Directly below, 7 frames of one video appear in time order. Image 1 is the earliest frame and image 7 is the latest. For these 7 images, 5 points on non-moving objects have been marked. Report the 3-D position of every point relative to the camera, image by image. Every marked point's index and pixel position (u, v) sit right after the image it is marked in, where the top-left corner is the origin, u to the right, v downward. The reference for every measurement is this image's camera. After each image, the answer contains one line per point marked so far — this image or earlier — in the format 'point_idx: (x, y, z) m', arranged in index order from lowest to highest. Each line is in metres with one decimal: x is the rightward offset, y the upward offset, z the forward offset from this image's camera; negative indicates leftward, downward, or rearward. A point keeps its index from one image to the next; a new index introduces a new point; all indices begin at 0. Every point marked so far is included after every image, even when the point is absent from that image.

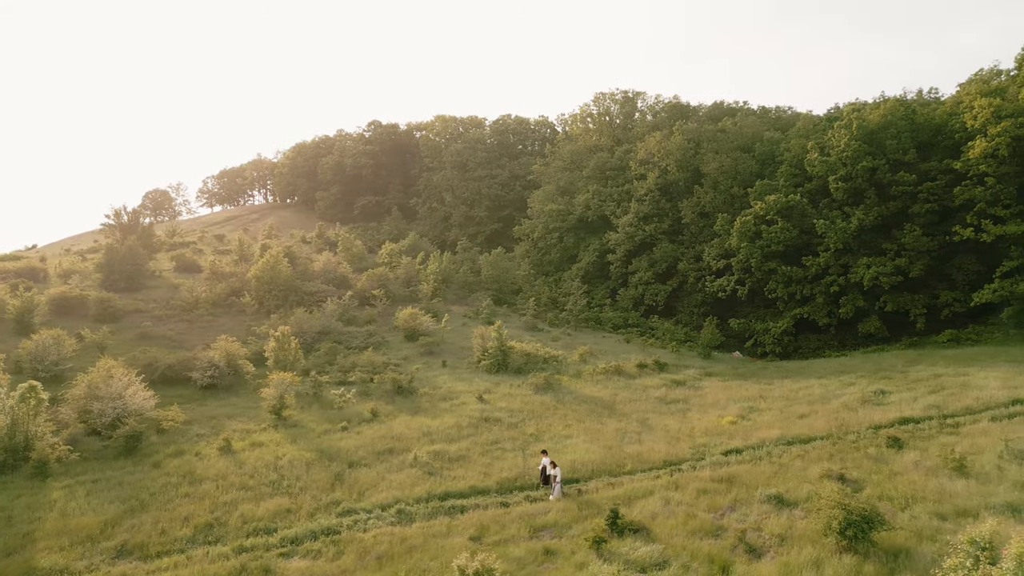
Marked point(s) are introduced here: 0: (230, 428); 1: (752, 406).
0: (-5.8, -2.9, +15.2) m
1: (+5.6, -2.8, +17.2) m
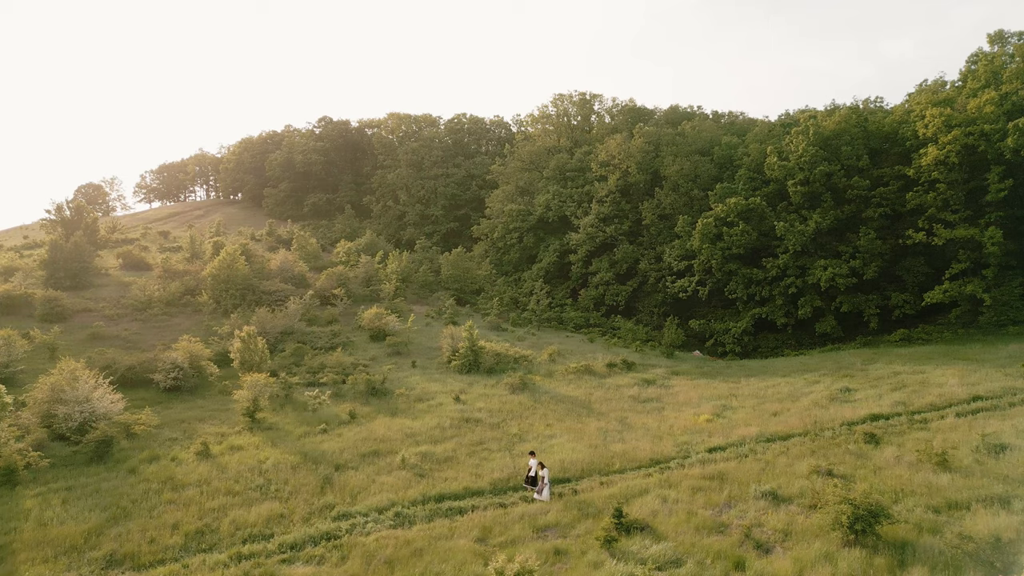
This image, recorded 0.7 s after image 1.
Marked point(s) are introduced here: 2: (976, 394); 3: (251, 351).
0: (-6.1, -2.9, +14.7) m
1: (+5.1, -2.8, +17.6) m
2: (+10.0, -2.3, +15.9) m
3: (-7.1, -1.7, +19.8) m
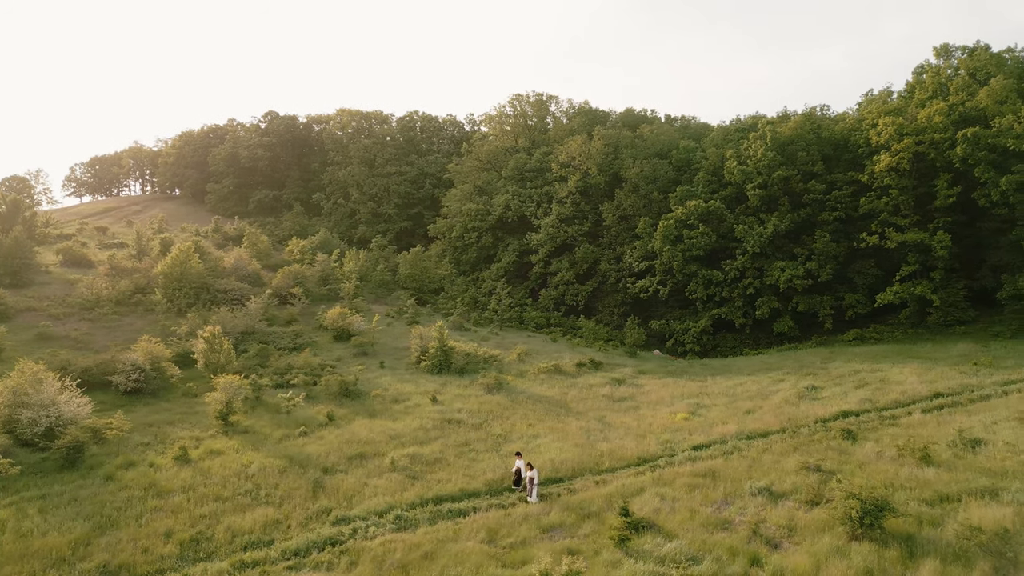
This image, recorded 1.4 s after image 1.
0: (-6.4, -2.9, +14.2) m
1: (+4.5, -2.8, +17.9) m
2: (+9.6, -2.3, +16.7) m
3: (-7.8, -1.7, +19.2) m
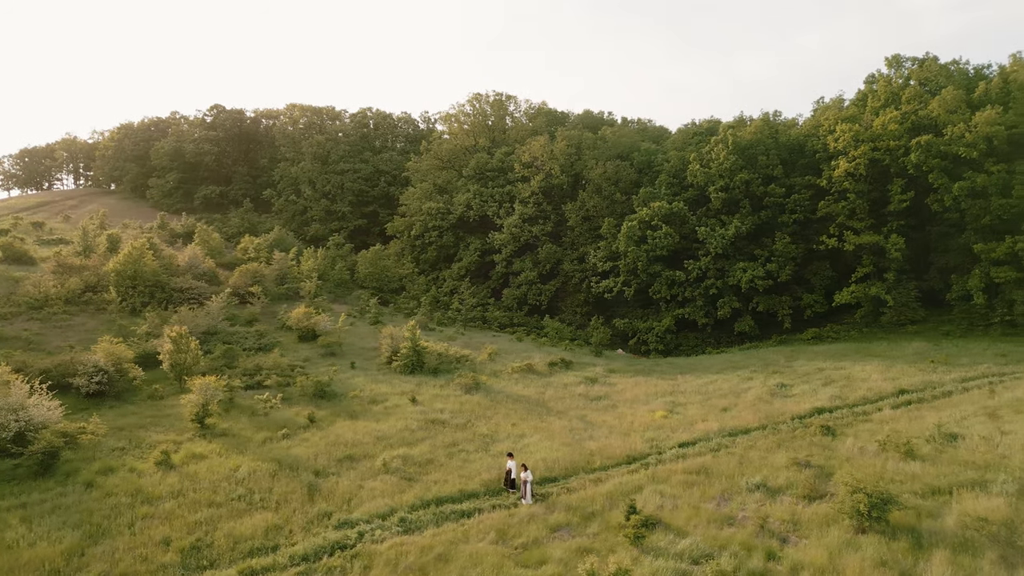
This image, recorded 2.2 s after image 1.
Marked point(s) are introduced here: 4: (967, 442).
0: (-6.6, -2.8, +13.6) m
1: (+4.0, -2.8, +18.2) m
2: (+9.1, -2.3, +17.4) m
3: (-8.3, -1.7, +18.6) m
4: (+7.3, -2.5, +11.8) m
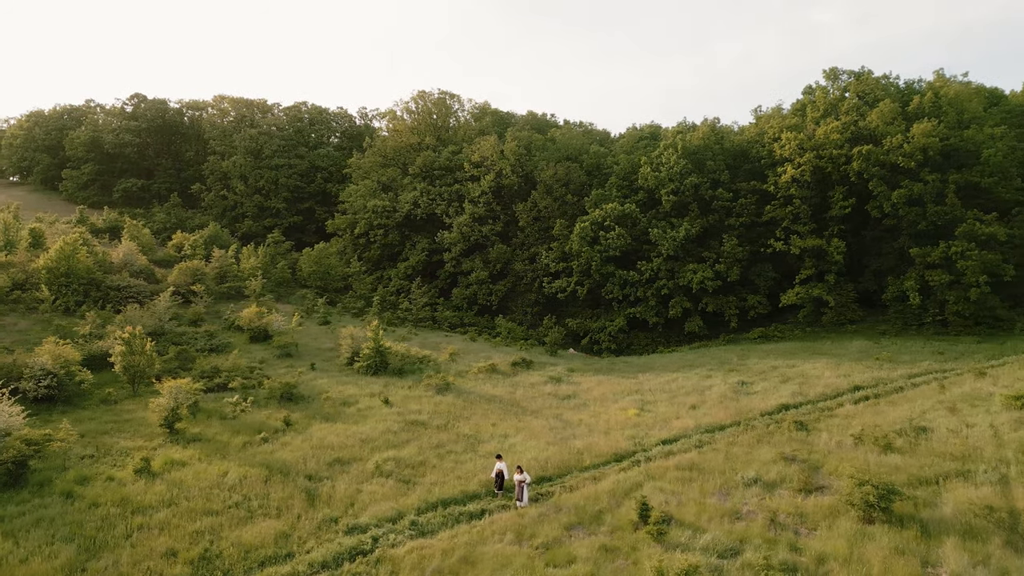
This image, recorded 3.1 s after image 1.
0: (-6.8, -2.8, +12.9) m
1: (+3.3, -2.8, +18.6) m
2: (+8.5, -2.4, +18.3) m
3: (-9.0, -1.6, +17.7) m
4: (+7.2, -2.5, +12.6) m
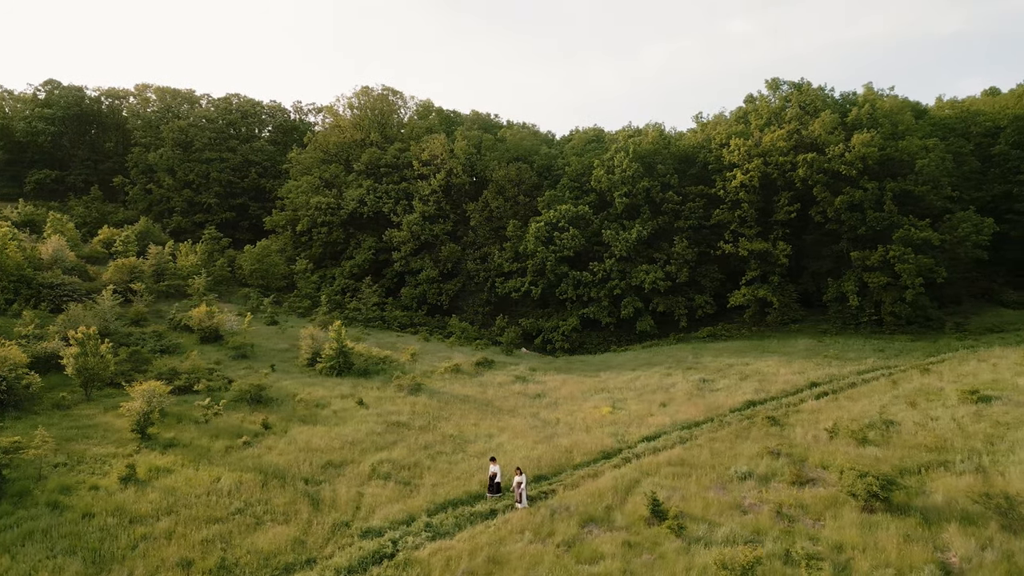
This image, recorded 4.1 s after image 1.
0: (-6.9, -2.8, +12.3) m
1: (+2.6, -2.8, +19.0) m
2: (+7.8, -2.4, +19.2) m
3: (-9.6, -1.6, +16.8) m
4: (+7.1, -2.5, +13.4) m
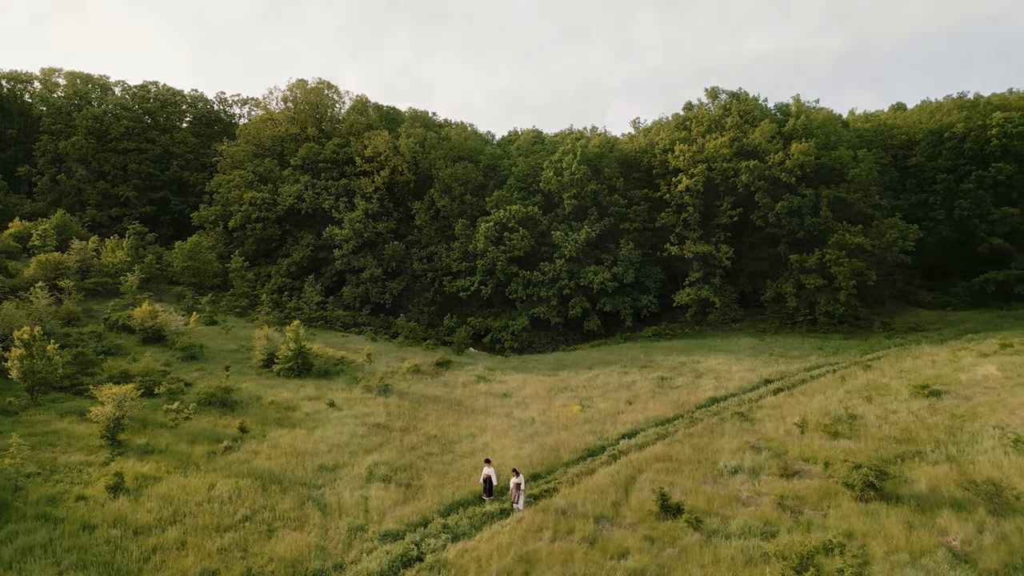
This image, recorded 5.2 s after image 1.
0: (-6.9, -2.7, +11.5) m
1: (+1.7, -2.8, +19.3) m
2: (+6.9, -2.4, +20.1) m
3: (-10.1, -1.5, +15.7) m
4: (+6.9, -2.6, +14.3) m
